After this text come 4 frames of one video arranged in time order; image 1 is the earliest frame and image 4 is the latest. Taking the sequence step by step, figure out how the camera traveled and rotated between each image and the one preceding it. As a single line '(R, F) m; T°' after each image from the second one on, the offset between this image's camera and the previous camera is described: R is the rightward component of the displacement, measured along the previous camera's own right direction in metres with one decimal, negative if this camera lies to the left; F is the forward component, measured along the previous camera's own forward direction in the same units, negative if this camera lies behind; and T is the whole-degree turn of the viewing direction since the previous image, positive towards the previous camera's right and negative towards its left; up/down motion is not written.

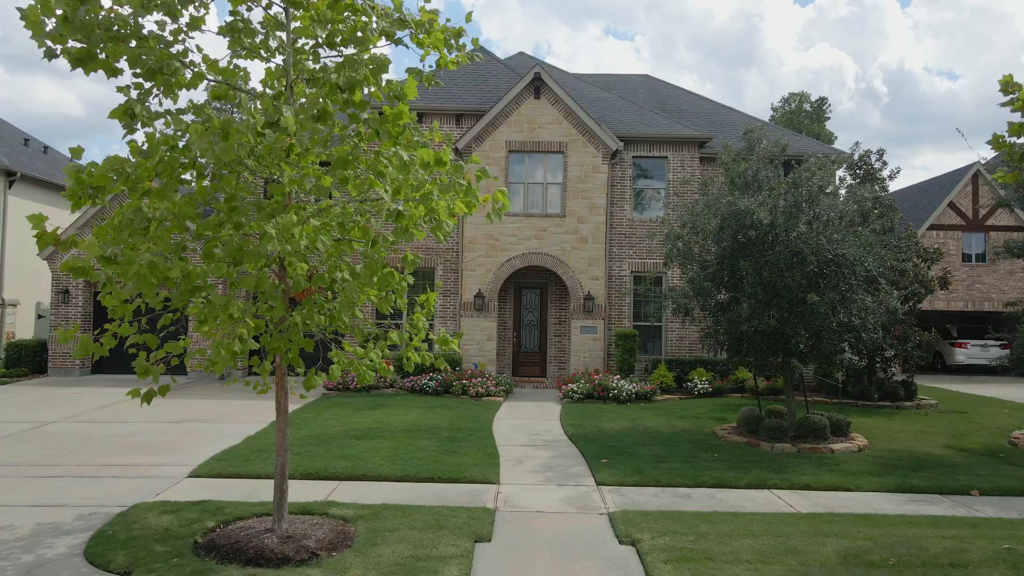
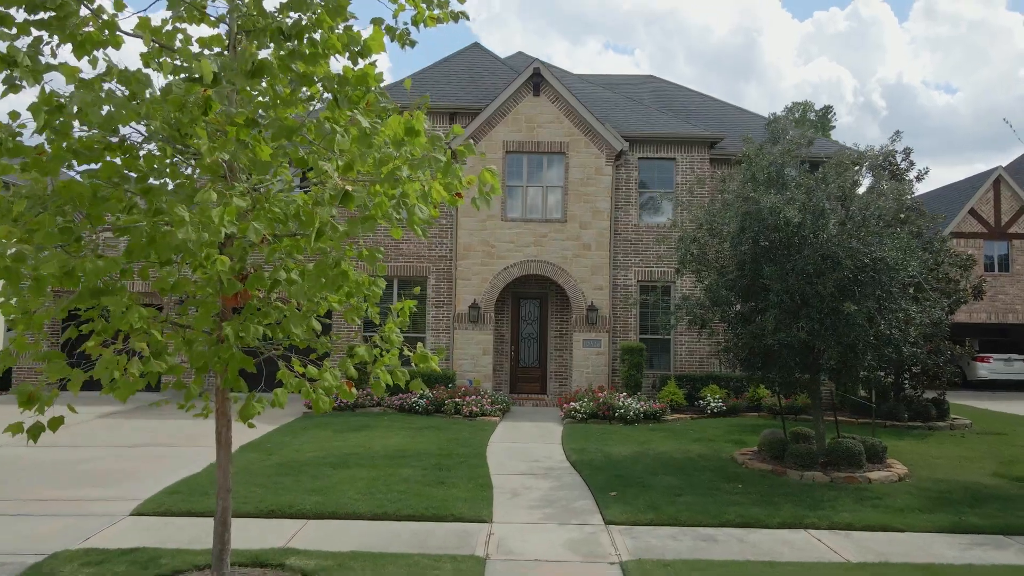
(+0.1, +1.2) m; 0°
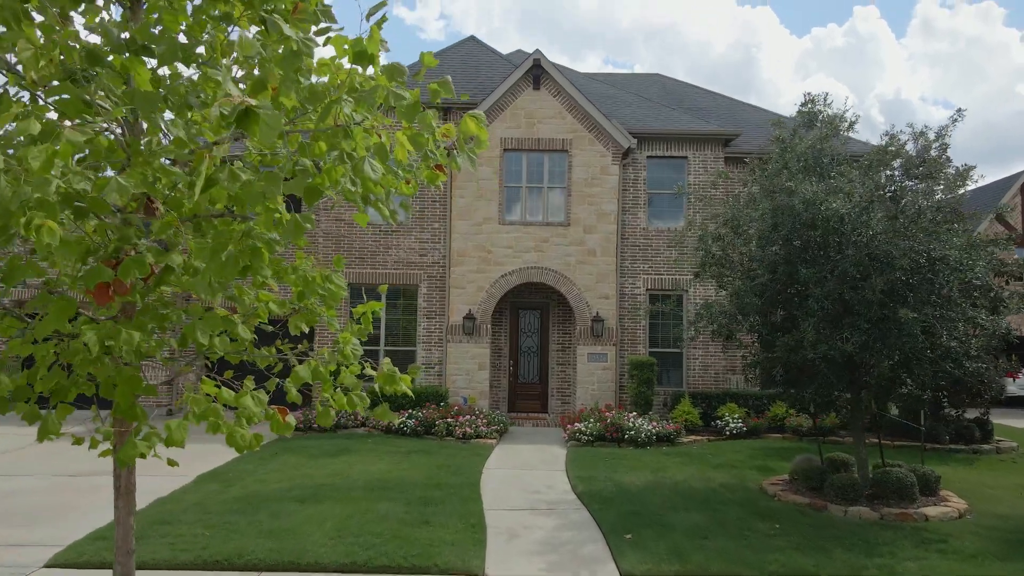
(0.0, +1.4) m; 0°
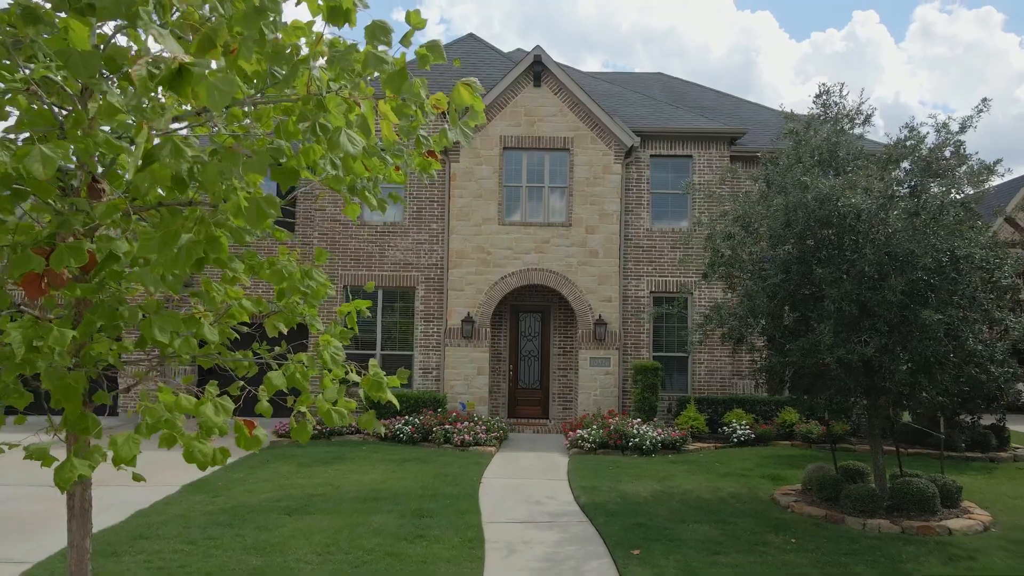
(0.0, +0.4) m; 0°
